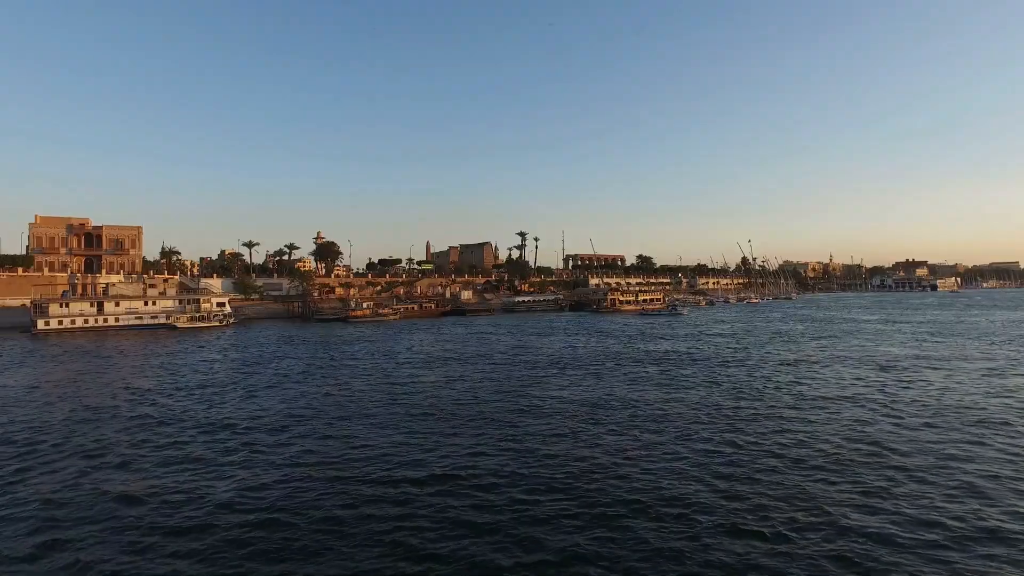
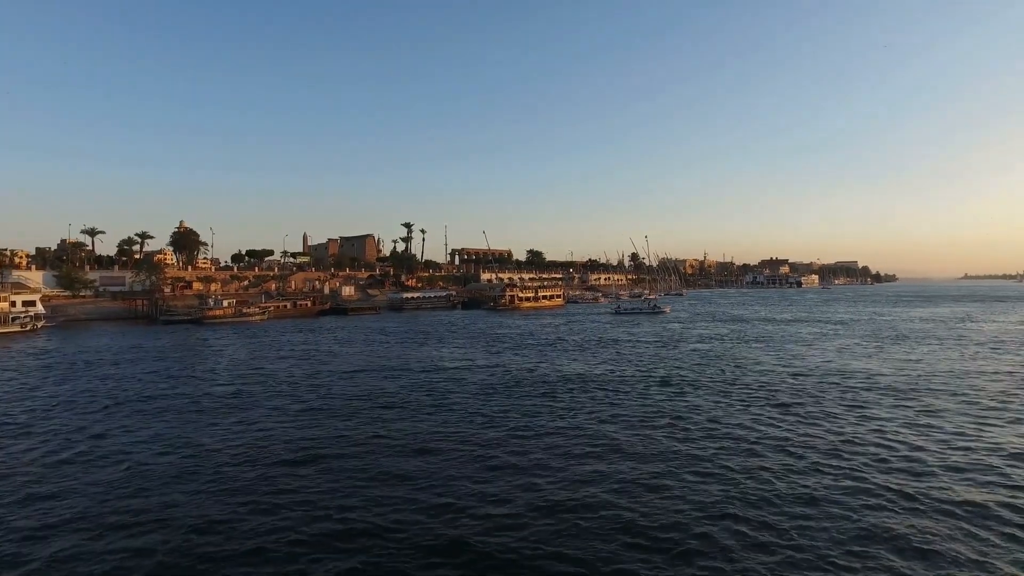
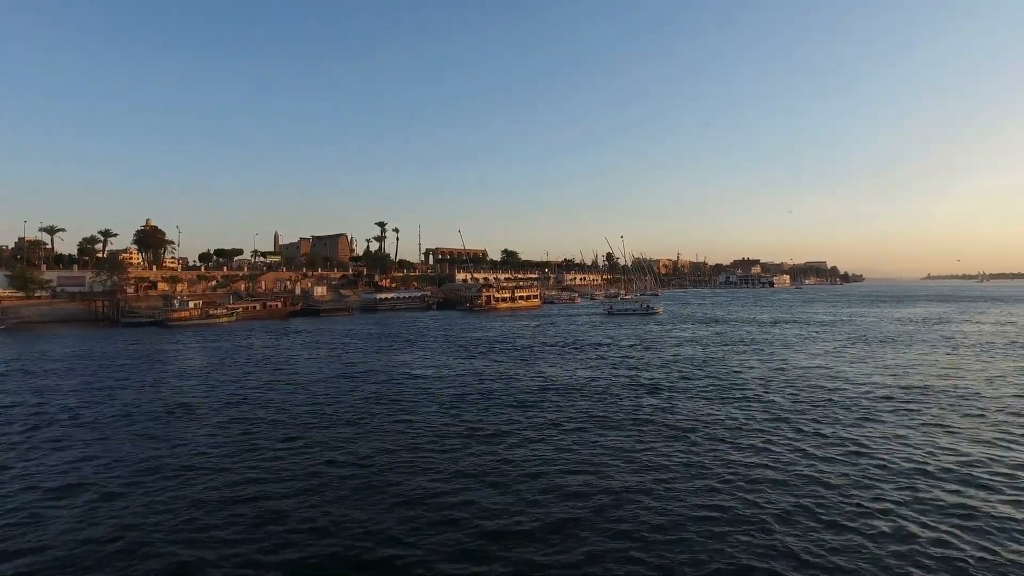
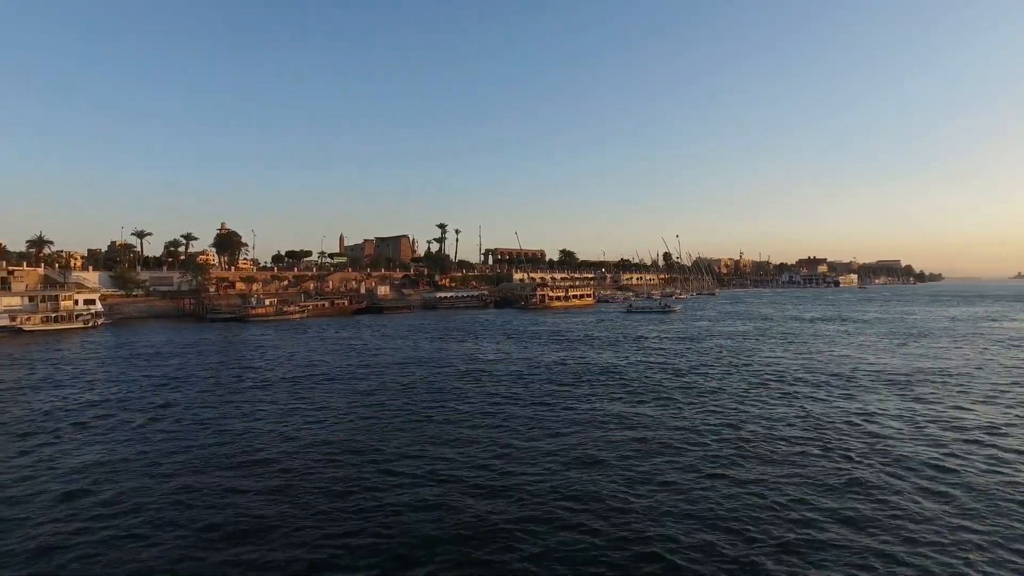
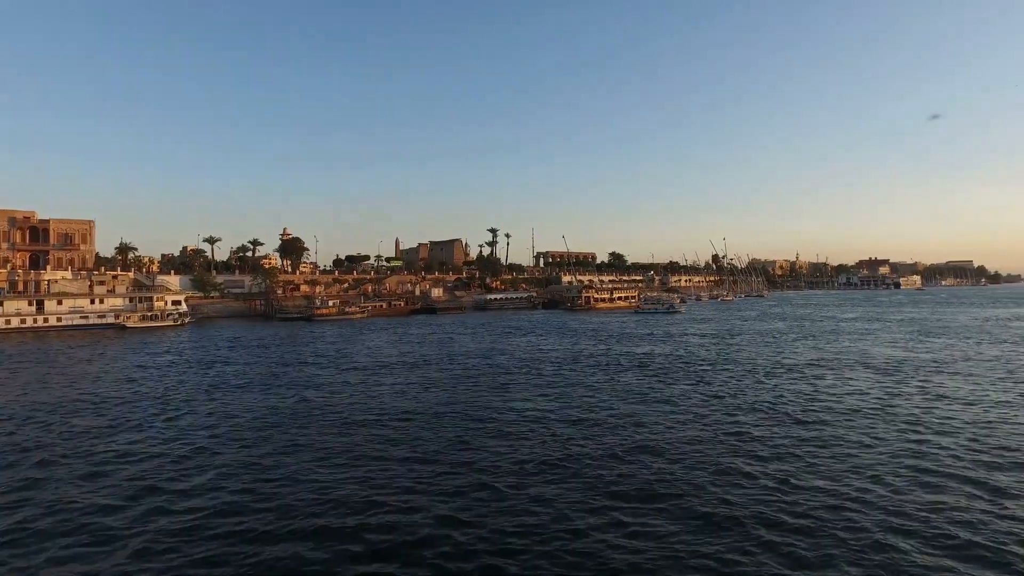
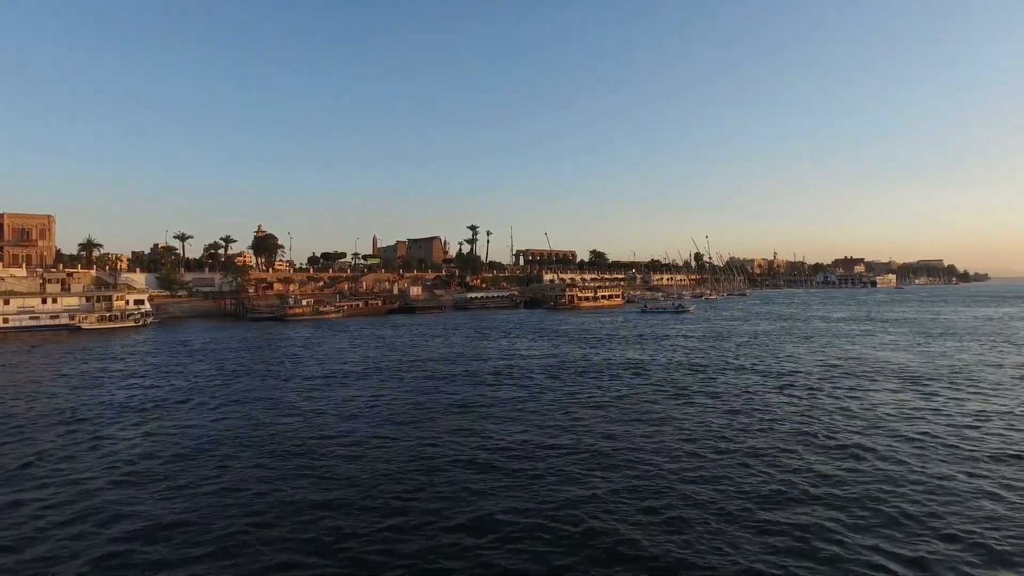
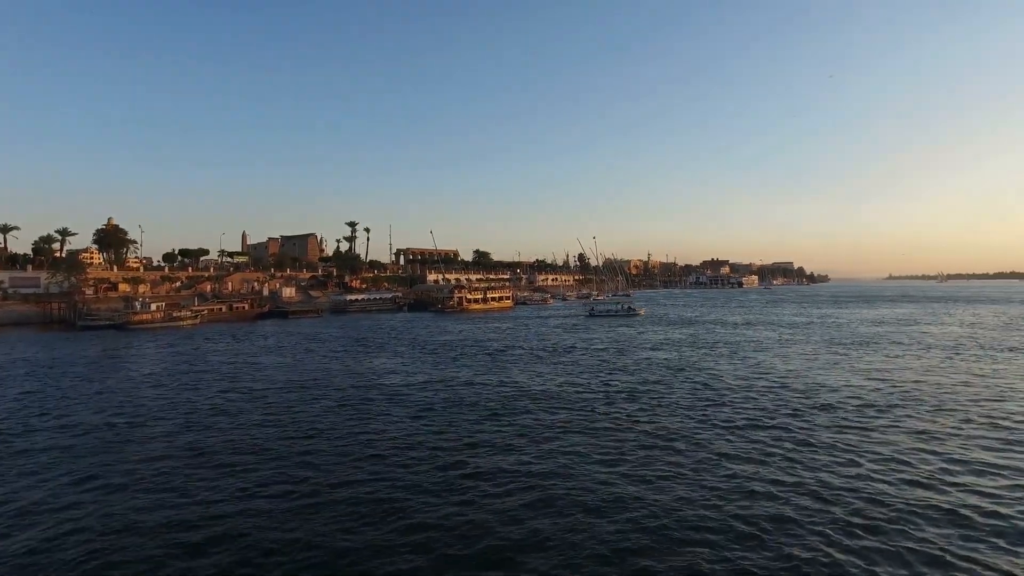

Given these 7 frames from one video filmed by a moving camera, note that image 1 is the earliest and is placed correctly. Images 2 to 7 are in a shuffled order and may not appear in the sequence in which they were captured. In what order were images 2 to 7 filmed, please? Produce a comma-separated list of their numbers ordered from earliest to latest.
5, 6, 4, 2, 3, 7
